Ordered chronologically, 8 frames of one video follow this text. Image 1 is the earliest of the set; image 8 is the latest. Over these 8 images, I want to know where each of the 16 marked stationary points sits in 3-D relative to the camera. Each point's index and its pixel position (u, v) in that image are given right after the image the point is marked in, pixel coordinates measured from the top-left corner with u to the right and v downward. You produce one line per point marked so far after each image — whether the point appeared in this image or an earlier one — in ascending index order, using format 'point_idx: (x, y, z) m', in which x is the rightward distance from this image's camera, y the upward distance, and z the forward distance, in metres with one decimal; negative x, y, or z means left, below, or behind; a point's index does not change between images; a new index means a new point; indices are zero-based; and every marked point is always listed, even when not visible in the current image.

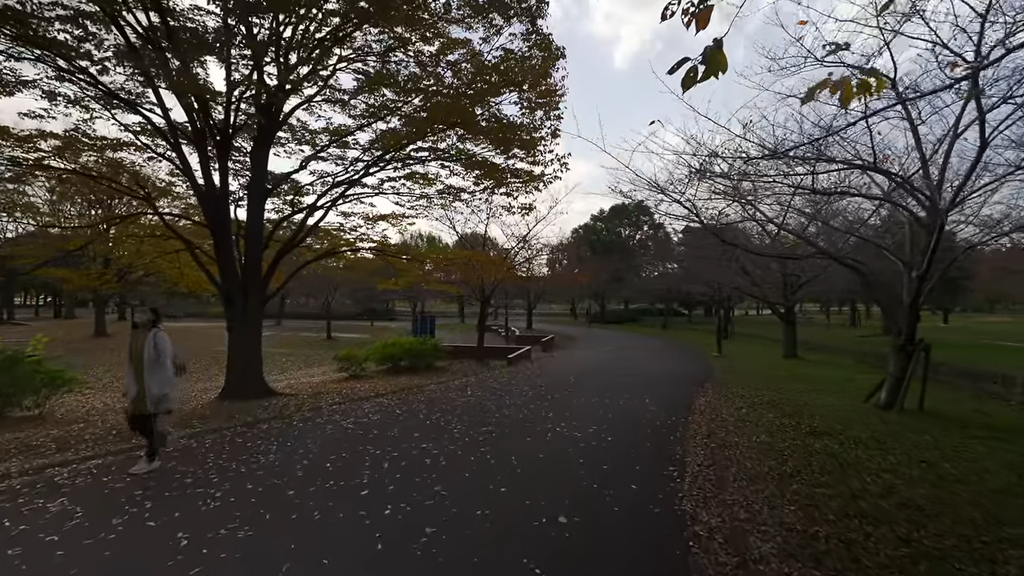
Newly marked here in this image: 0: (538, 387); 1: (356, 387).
0: (+0.6, -2.3, +11.8) m
1: (-4.0, -2.6, +13.5) m
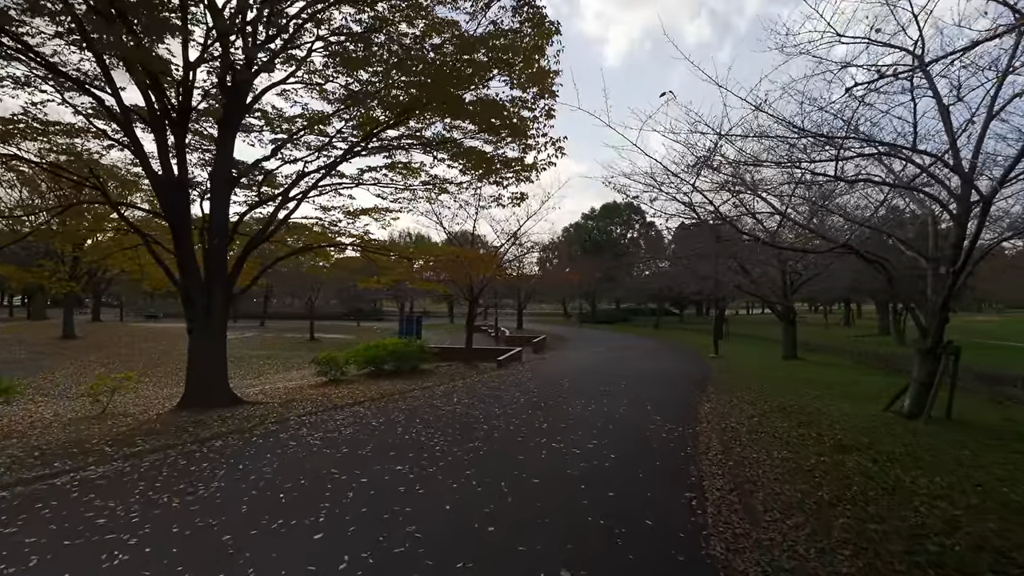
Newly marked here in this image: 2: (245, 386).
0: (+0.4, -2.2, +10.9) m
1: (-4.3, -2.5, +12.5) m
2: (-7.6, -2.8, +14.9) m
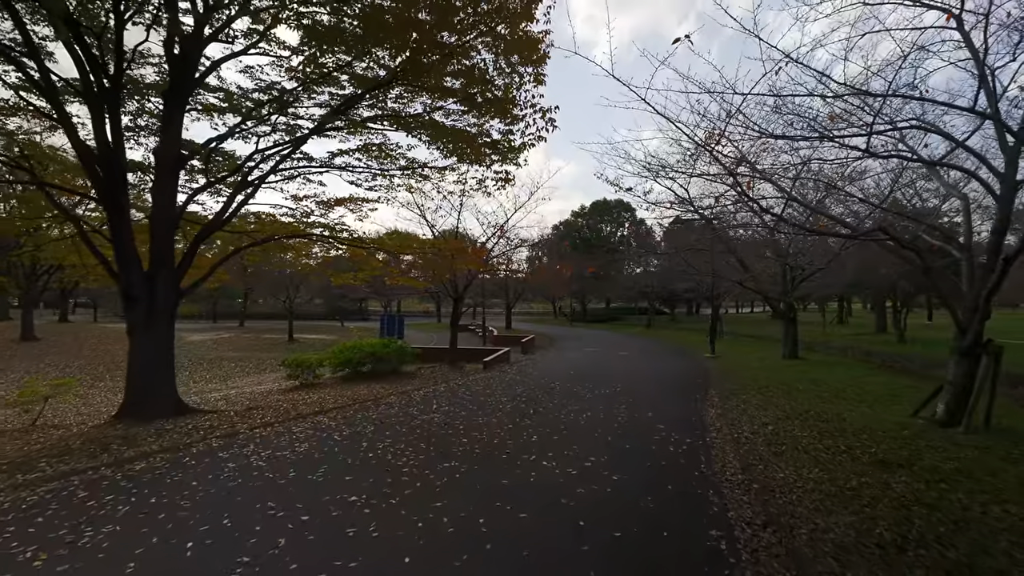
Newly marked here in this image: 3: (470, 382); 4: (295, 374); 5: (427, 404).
0: (+0.1, -2.1, +9.9) m
1: (-4.6, -2.4, +11.4) m
2: (-8.0, -2.7, +13.7) m
3: (-1.0, -2.4, +13.1) m
4: (-5.8, -2.3, +13.9) m
5: (-1.6, -2.1, +9.4) m
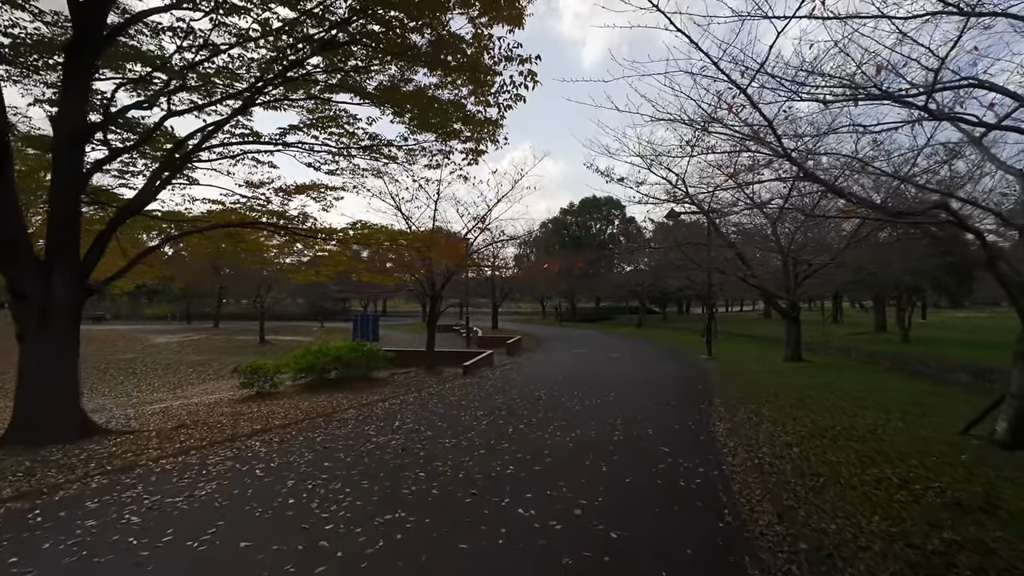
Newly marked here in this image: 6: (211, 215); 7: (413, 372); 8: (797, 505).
0: (-0.3, -2.1, +8.5) m
1: (-5.0, -2.4, +9.9) m
2: (-8.4, -2.7, +12.1) m
3: (-1.5, -2.3, +11.7) m
4: (-6.3, -2.3, +12.4) m
5: (-1.9, -2.0, +8.0) m
6: (-6.5, +1.6, +11.3) m
7: (-2.8, -2.4, +15.1) m
8: (+2.5, -1.9, +4.6) m
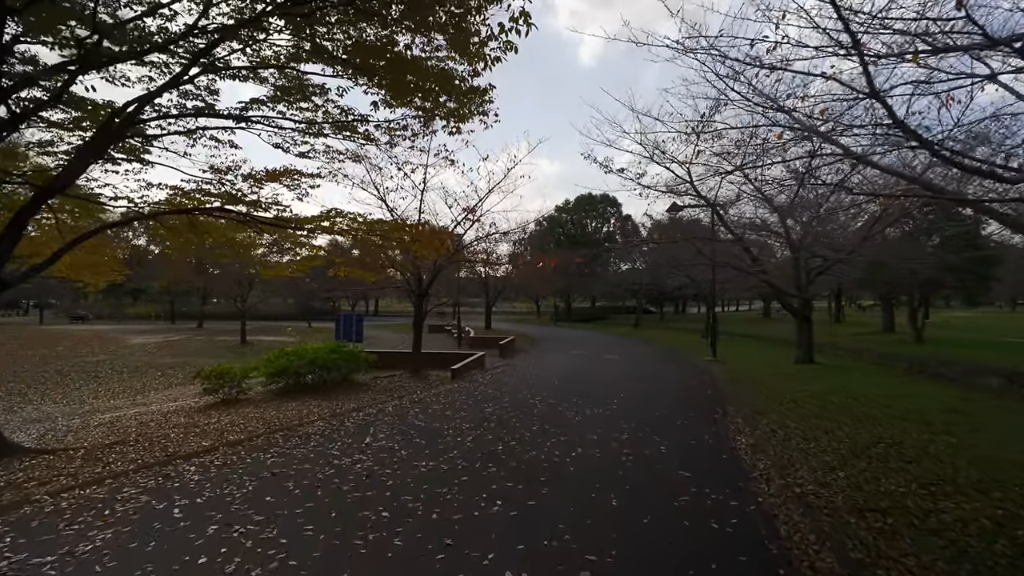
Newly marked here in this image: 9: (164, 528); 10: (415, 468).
0: (-0.4, -2.0, +7.4) m
1: (-5.1, -2.3, +8.8) m
2: (-8.6, -2.6, +10.9) m
3: (-1.7, -2.2, +10.6) m
4: (-6.5, -2.2, +11.2) m
5: (-2.1, -2.0, +6.9) m
6: (-6.7, +1.7, +10.1) m
7: (-3.0, -2.4, +13.9) m
8: (+2.4, -1.8, +3.5) m
9: (-2.6, -1.8, +3.8) m
10: (-1.0, -1.9, +5.4) m
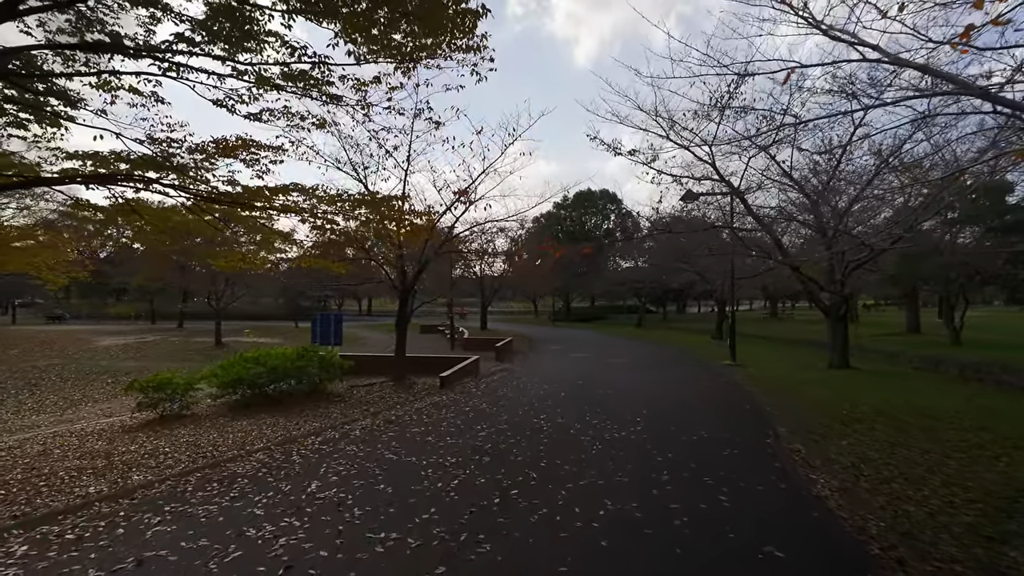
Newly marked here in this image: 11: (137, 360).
0: (-0.4, -1.9, +5.6) m
1: (-5.1, -2.2, +6.9) m
2: (-8.6, -2.5, +9.0) m
3: (-1.7, -2.1, +8.7) m
4: (-6.5, -2.1, +9.3) m
5: (-2.1, -1.9, +5.0) m
6: (-6.7, +1.8, +8.2) m
7: (-3.1, -2.2, +12.1) m
8: (+2.5, -1.7, +1.7) m
9: (-2.5, -1.7, +2.0) m
10: (-1.0, -1.8, +3.6) m
11: (-13.9, -2.7, +19.2) m
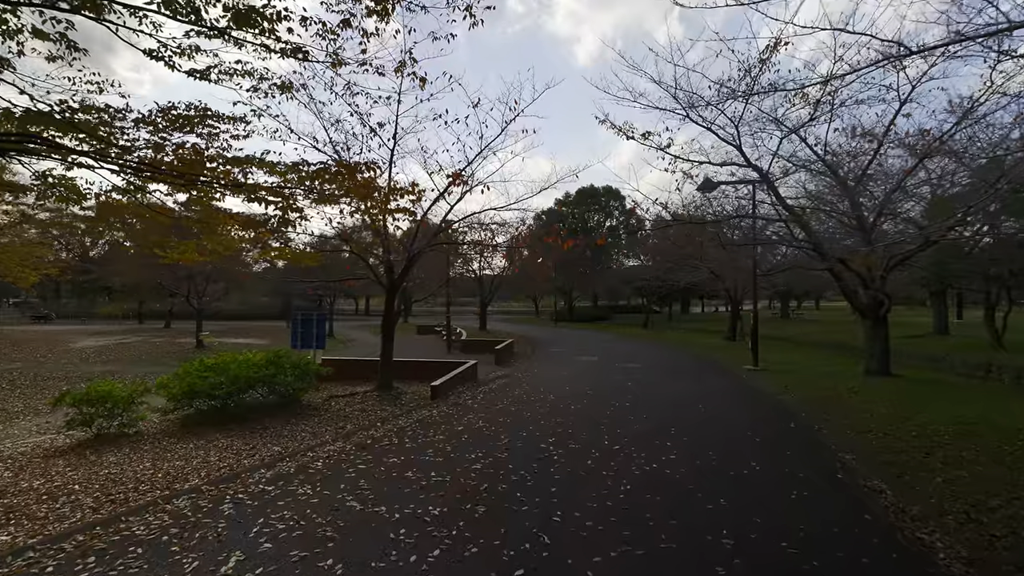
0: (-0.4, -1.8, +4.1) m
1: (-5.1, -2.1, +5.4) m
2: (-8.6, -2.4, +7.5) m
3: (-1.6, -2.0, +7.3) m
4: (-6.5, -2.0, +7.8) m
5: (-2.0, -1.8, +3.5) m
6: (-6.6, +1.9, +6.7) m
7: (-3.1, -2.2, +10.6) m
8: (+2.5, -1.7, +0.2) m
9: (-2.5, -1.6, +0.5) m
10: (-1.0, -1.7, +2.1) m
11: (-13.9, -2.6, +17.8) m
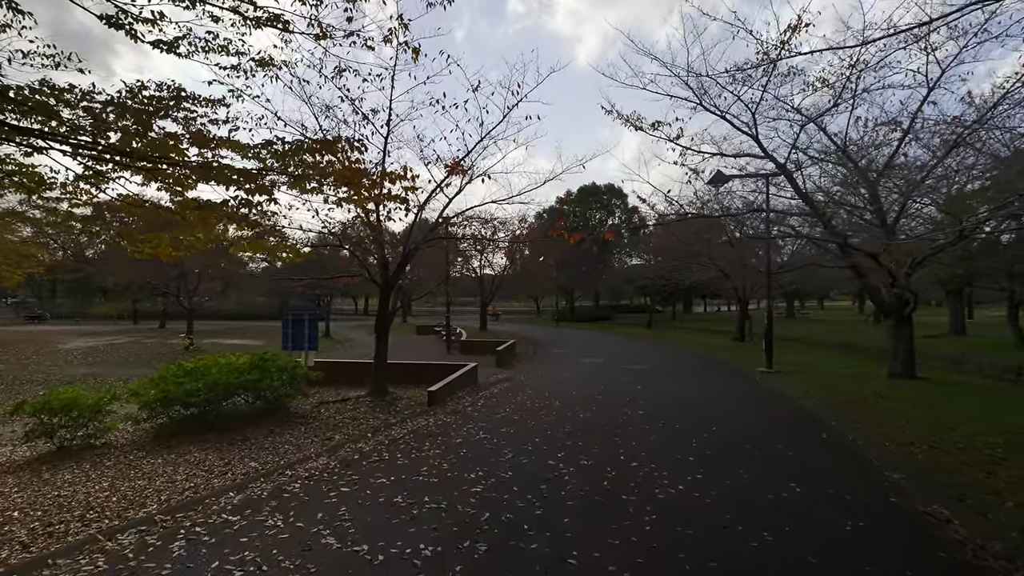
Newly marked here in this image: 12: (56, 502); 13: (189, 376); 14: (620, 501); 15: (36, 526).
0: (-0.3, -1.8, +3.4) m
1: (-5.1, -2.1, +4.7) m
2: (-8.6, -2.4, +6.8) m
3: (-1.6, -2.0, +6.5) m
4: (-6.4, -2.0, +7.1) m
5: (-2.0, -1.8, +2.8) m
6: (-6.6, +1.9, +6.0) m
7: (-3.0, -2.1, +9.9) m
8: (+2.5, -1.6, -0.5) m
9: (-2.5, -1.6, -0.2) m
10: (-0.9, -1.7, +1.4) m
11: (-13.8, -2.6, +17.1) m
12: (-4.4, -2.1, +5.0) m
13: (-5.1, -1.4, +8.2) m
14: (+0.9, -1.8, +4.5) m
15: (-4.0, -2.0, +4.3) m
